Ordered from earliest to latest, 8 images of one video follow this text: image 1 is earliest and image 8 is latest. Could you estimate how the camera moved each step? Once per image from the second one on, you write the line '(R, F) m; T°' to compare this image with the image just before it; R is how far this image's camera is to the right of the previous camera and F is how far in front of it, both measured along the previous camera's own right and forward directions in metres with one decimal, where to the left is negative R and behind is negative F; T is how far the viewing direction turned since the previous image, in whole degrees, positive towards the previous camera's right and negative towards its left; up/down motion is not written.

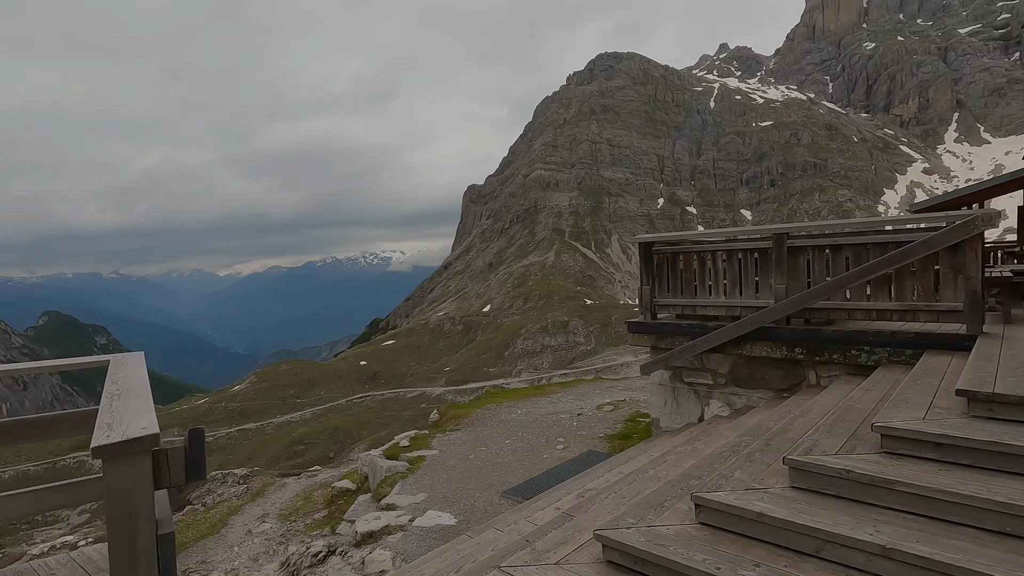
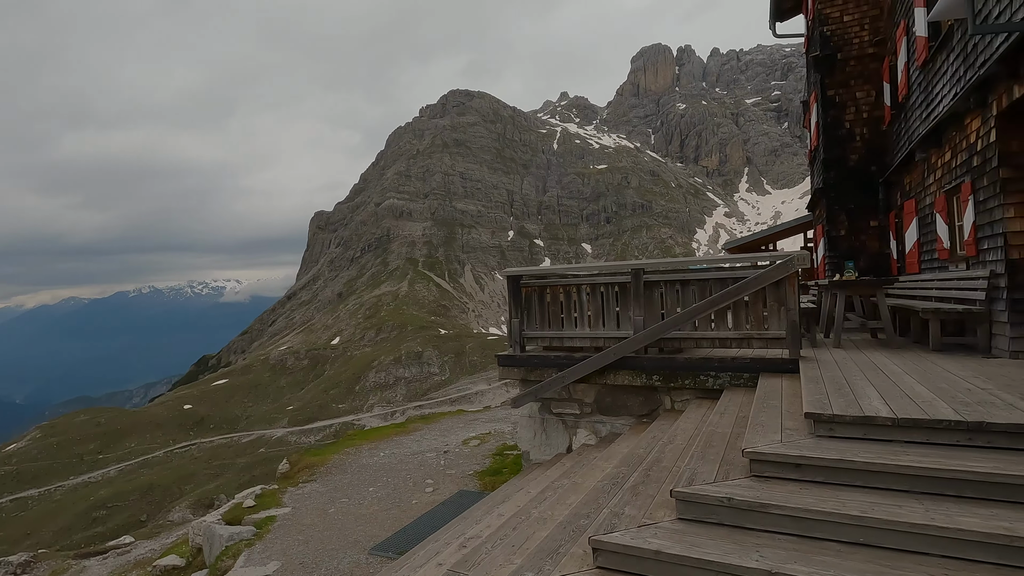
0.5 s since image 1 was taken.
(-0.2, +0.2) m; +16°
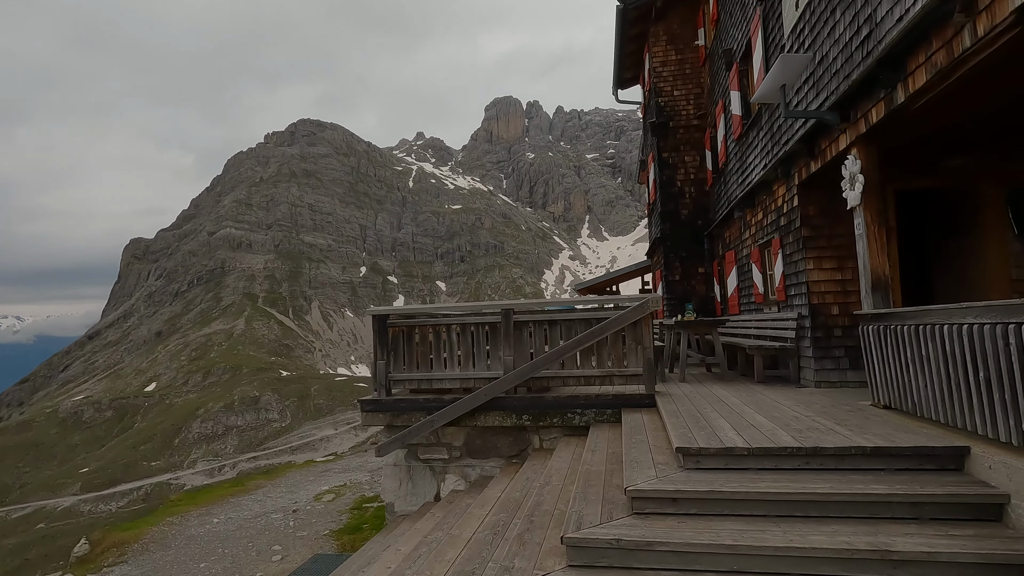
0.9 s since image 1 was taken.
(-0.2, +0.2) m; +16°
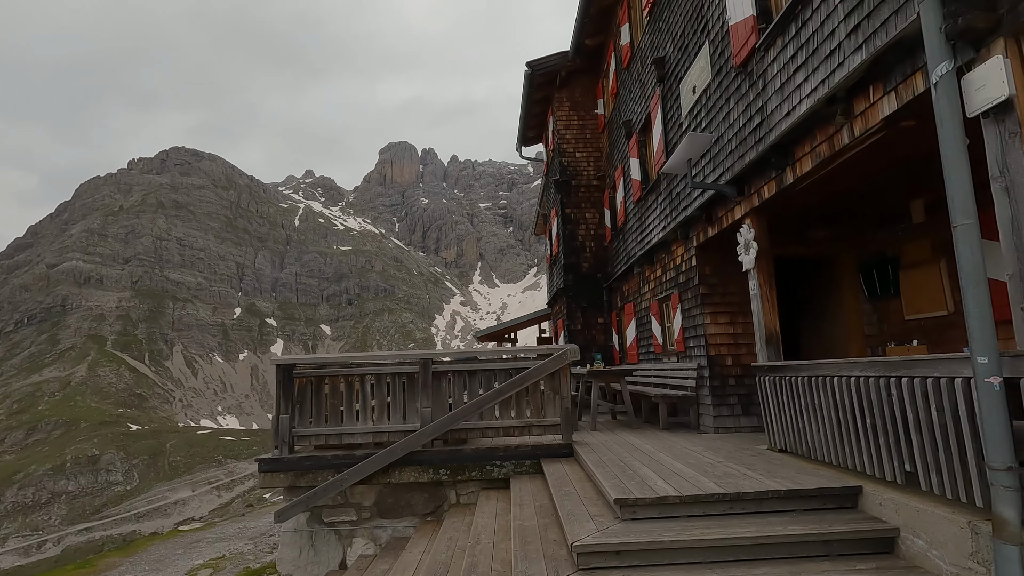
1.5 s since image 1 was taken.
(-0.4, 0.0) m; +12°
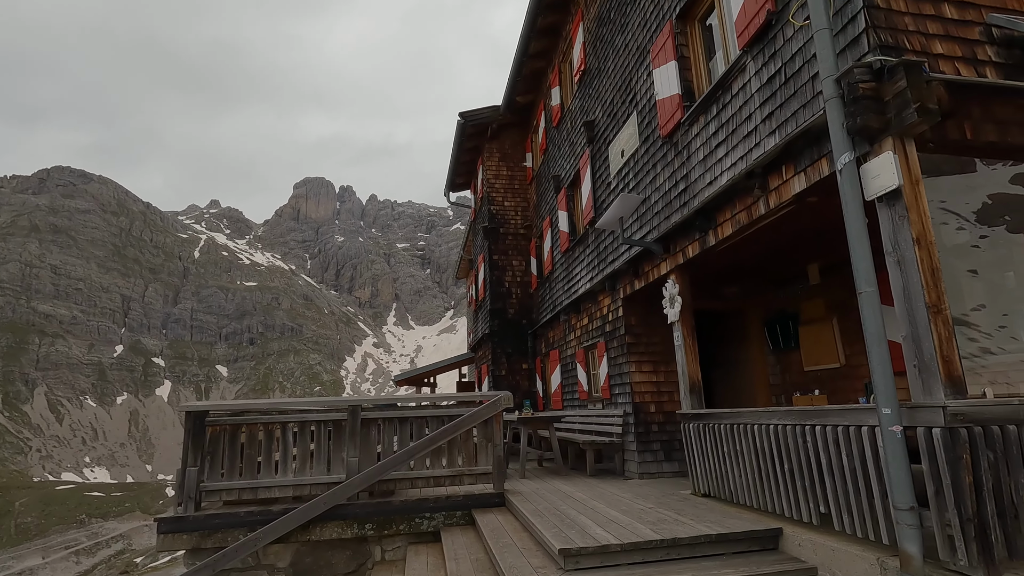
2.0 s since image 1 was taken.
(-0.3, -0.1) m; +9°
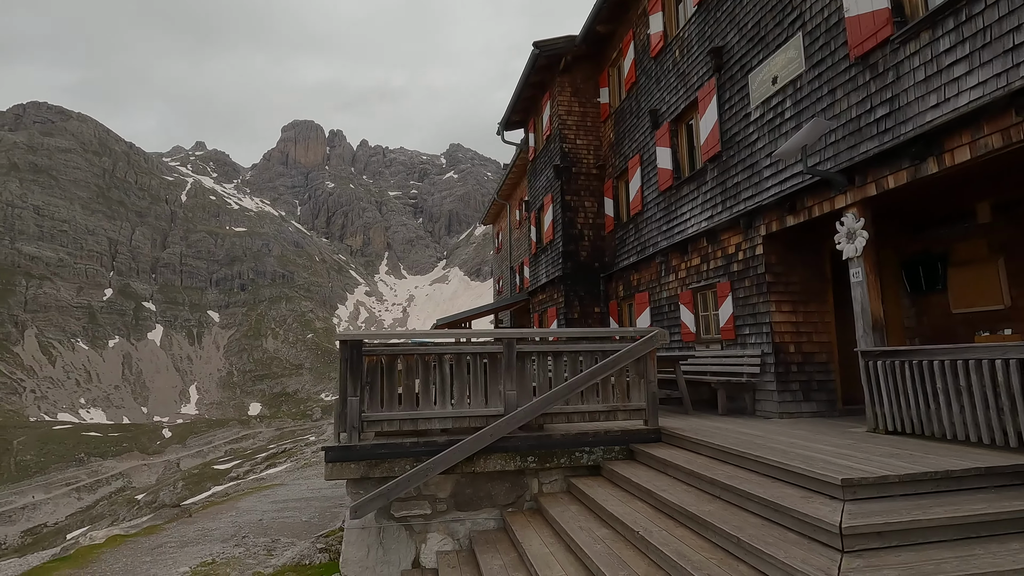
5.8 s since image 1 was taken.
(-2.0, +0.3) m; +1°
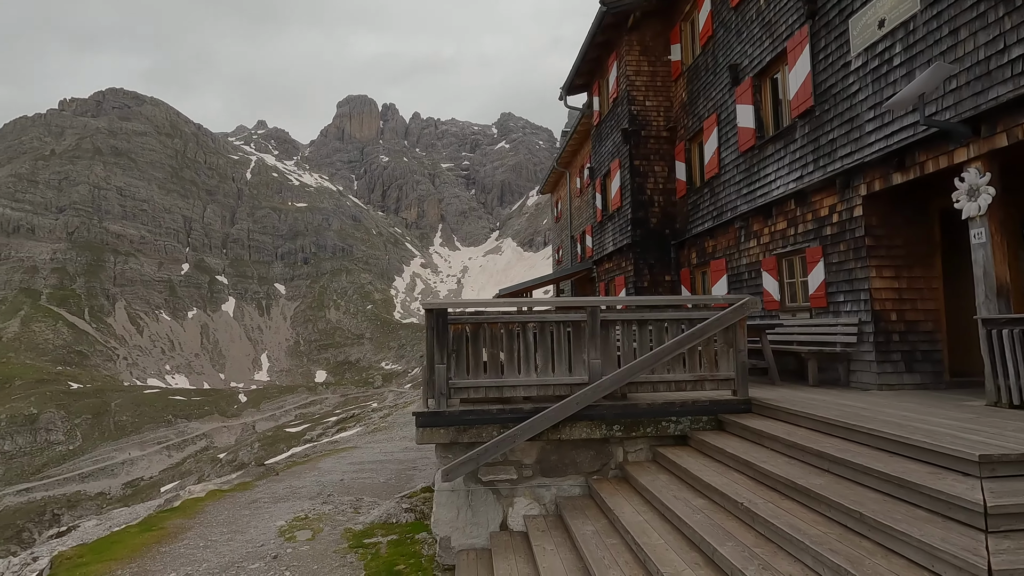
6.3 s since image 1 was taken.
(-0.4, +0.1) m; -6°
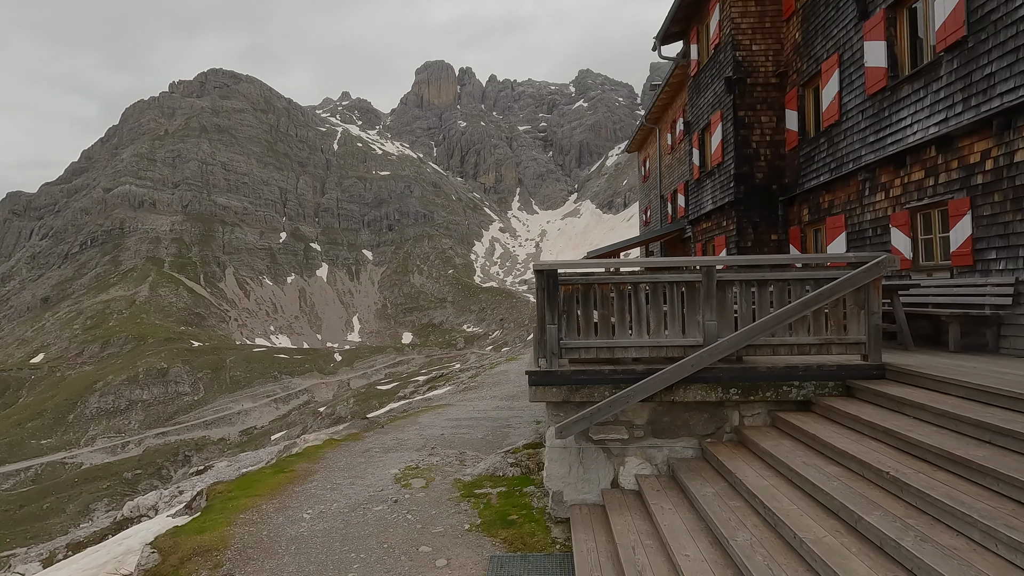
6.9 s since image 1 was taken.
(-0.4, 0.0) m; -8°
